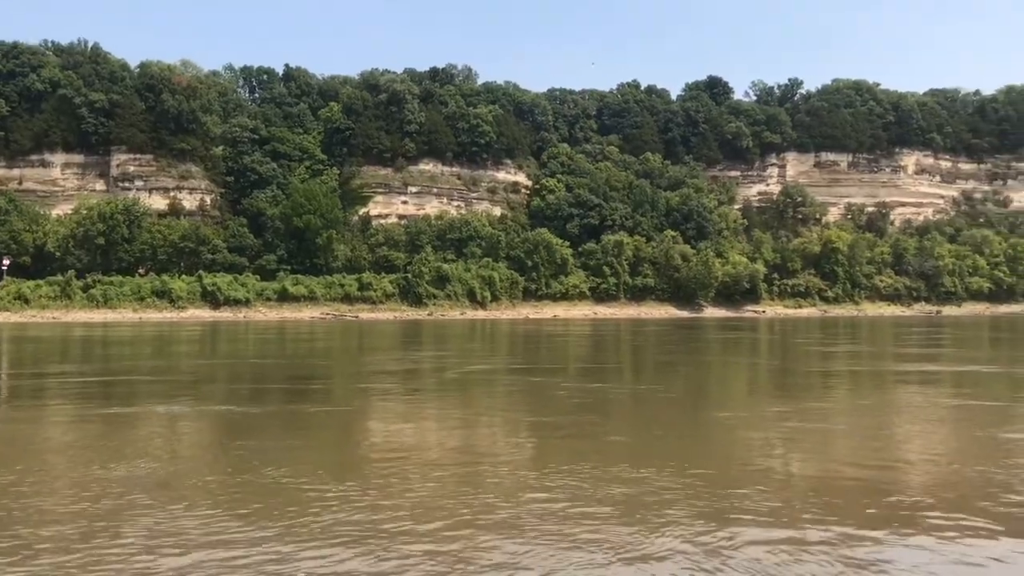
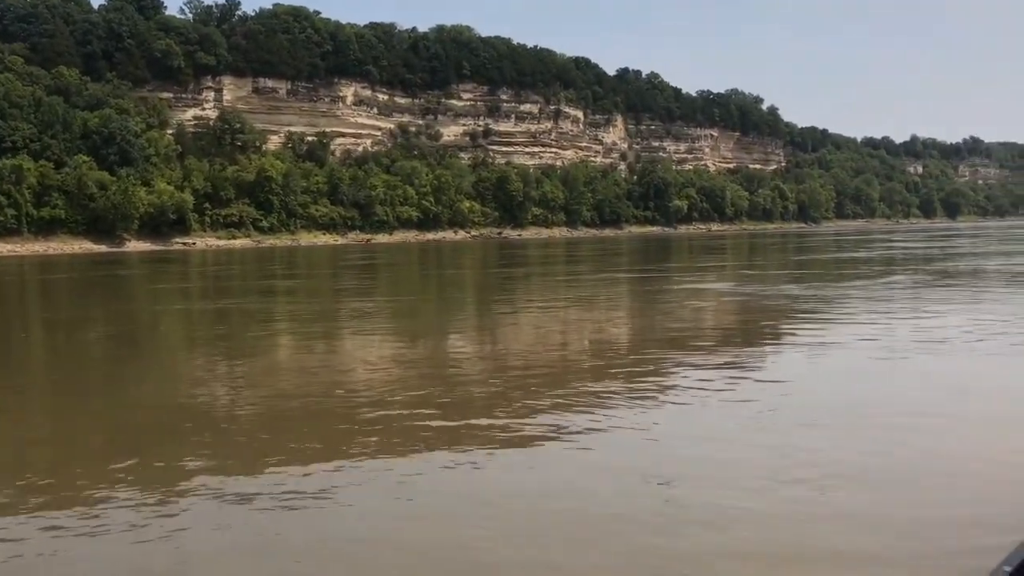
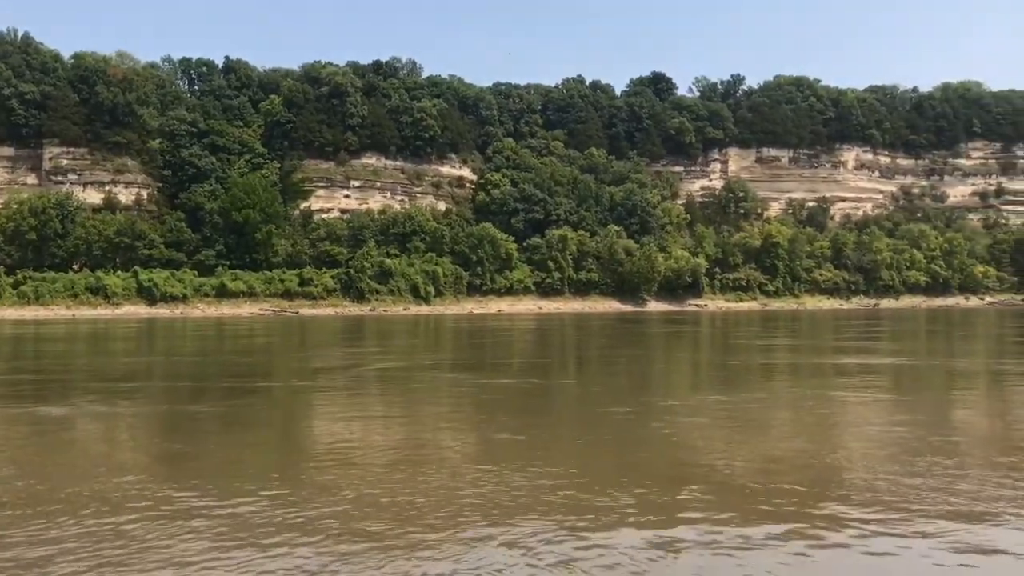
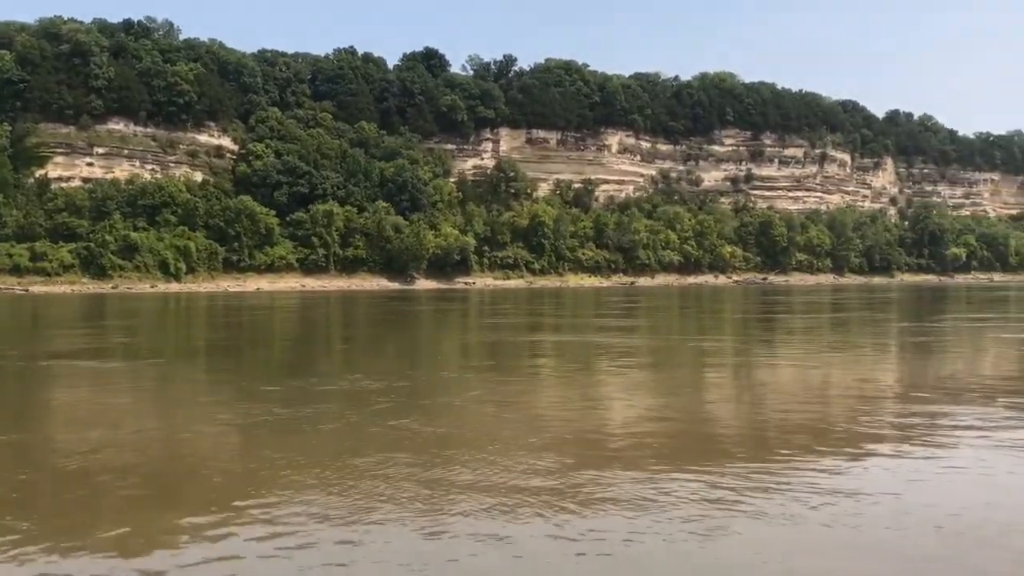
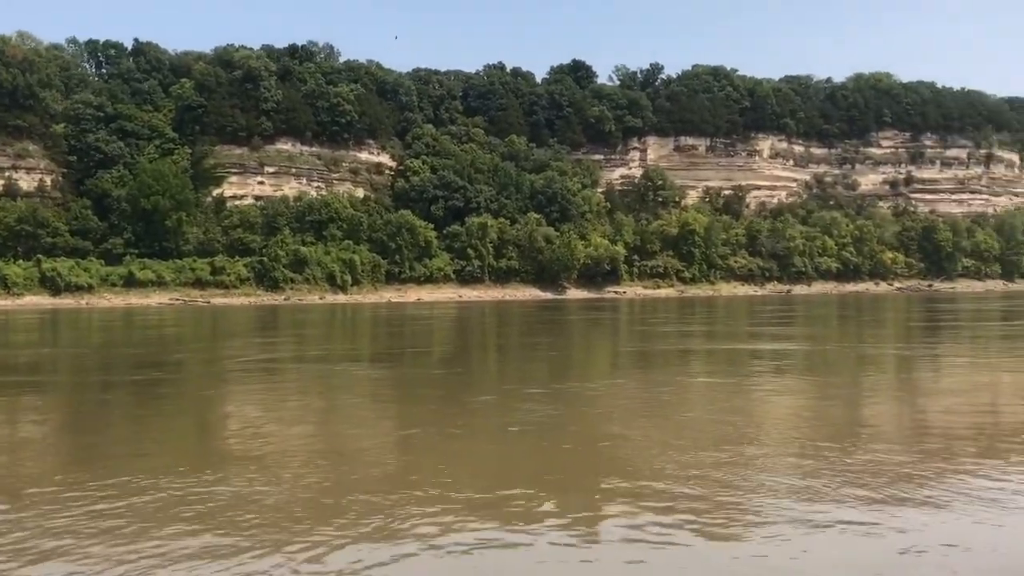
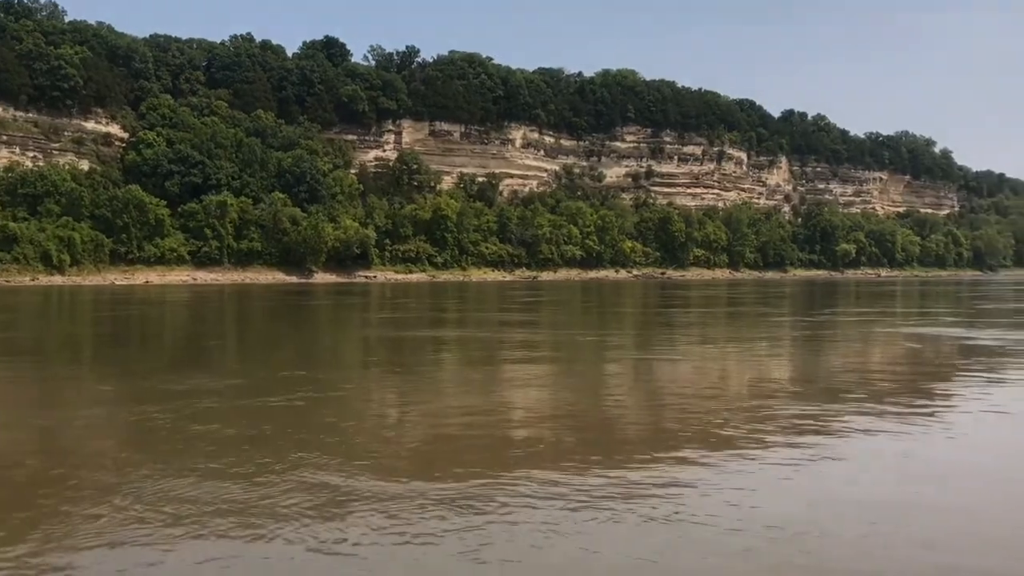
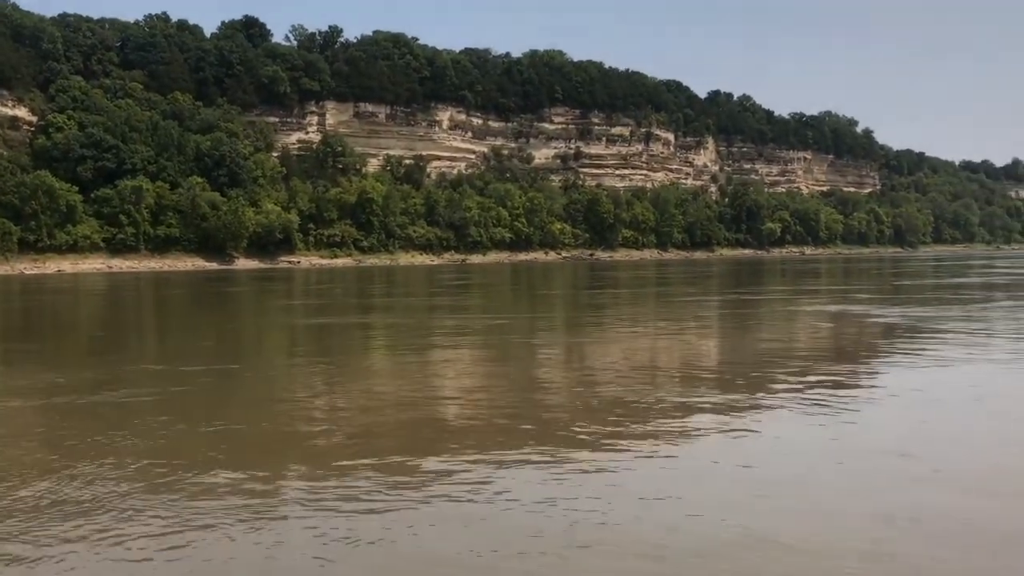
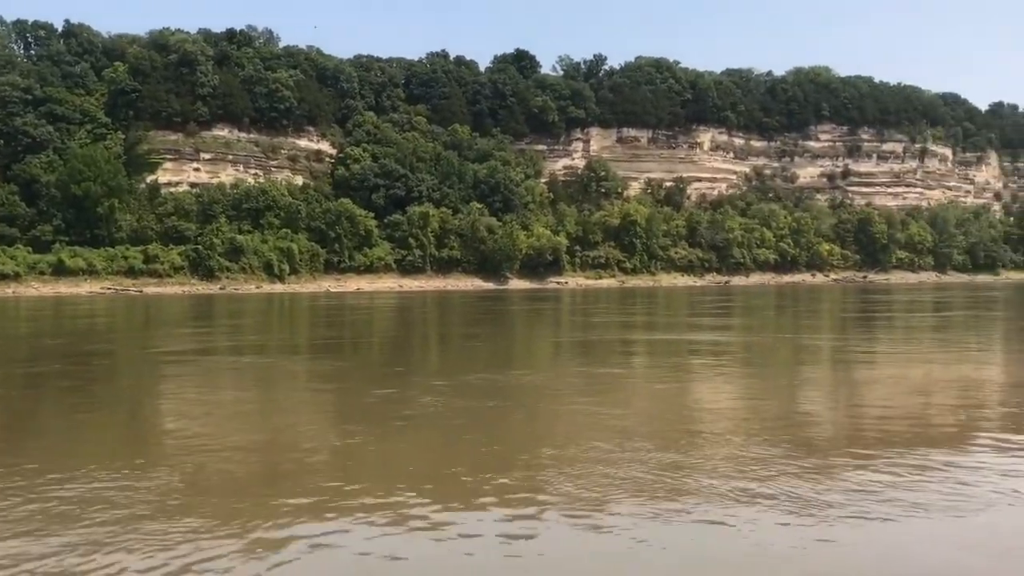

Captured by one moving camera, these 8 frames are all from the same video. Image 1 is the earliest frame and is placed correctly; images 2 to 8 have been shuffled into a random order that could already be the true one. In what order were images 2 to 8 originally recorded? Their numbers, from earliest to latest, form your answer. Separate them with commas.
3, 5, 8, 4, 6, 7, 2
